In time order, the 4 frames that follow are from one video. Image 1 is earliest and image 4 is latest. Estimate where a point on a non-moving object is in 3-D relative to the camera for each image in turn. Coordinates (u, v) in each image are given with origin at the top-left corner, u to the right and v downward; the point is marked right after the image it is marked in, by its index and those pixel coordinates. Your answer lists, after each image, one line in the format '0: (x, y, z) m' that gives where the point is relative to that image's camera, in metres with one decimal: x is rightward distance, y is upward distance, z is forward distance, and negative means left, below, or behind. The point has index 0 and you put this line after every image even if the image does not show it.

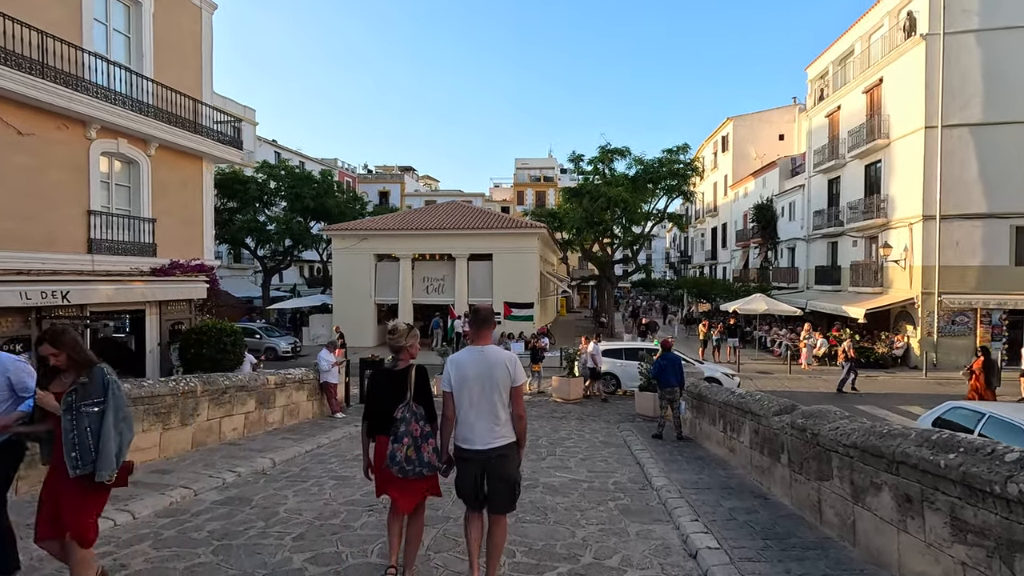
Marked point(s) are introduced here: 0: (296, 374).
0: (-4.0, -1.6, +10.6) m
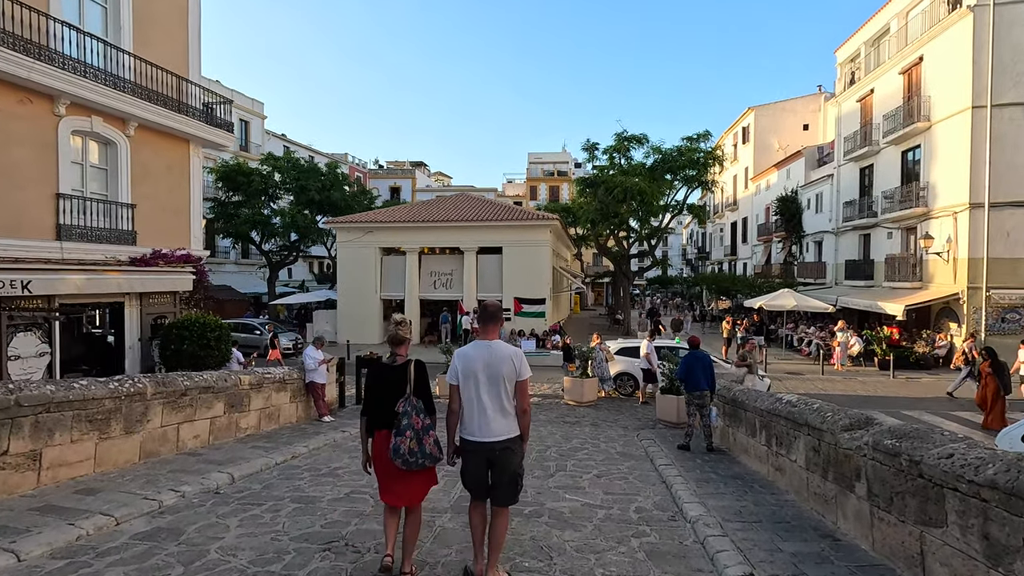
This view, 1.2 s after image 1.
0: (-3.9, -1.4, +9.5) m
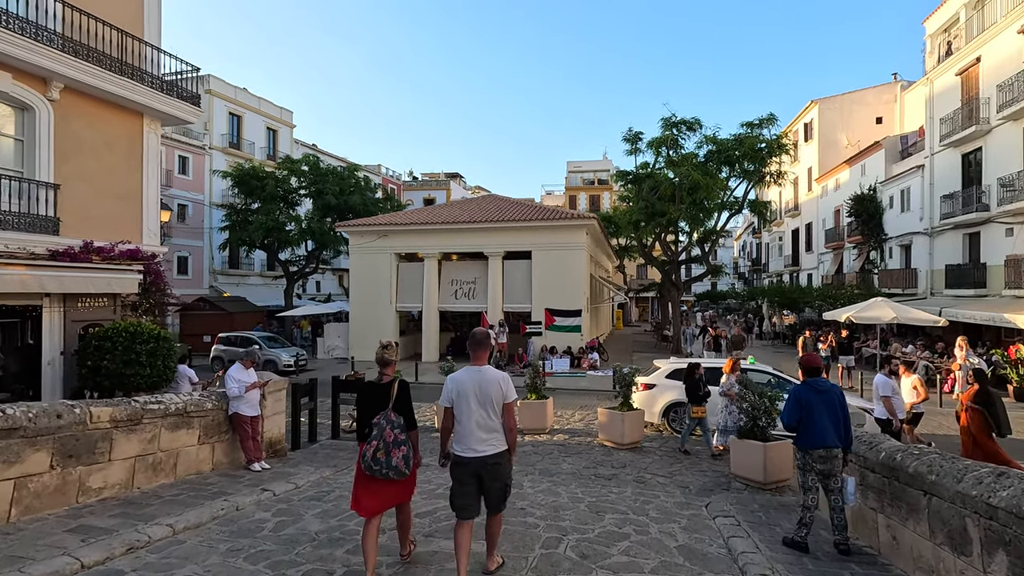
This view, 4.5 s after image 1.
0: (-3.8, -1.3, +6.5) m
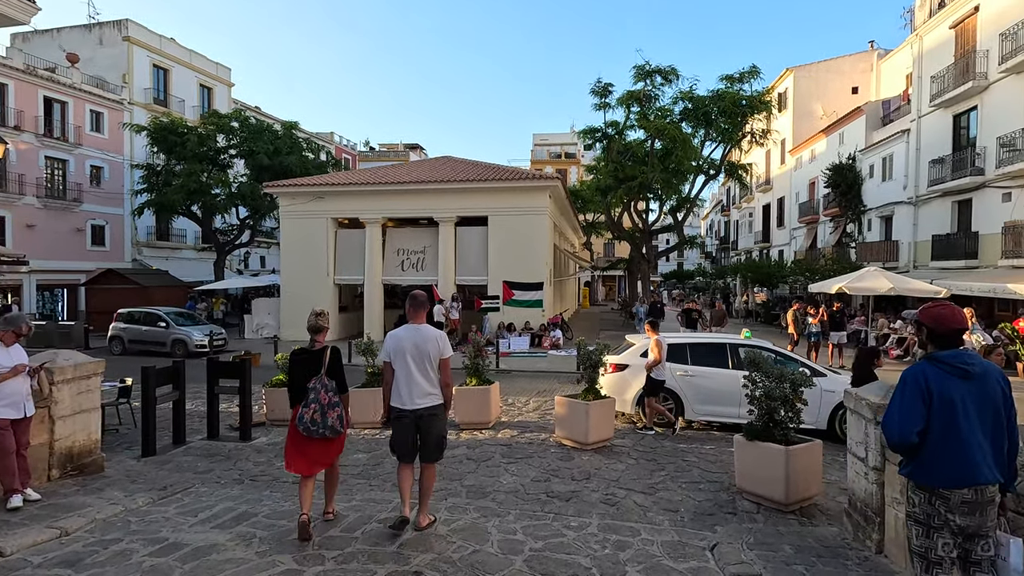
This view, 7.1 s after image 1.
0: (-4.5, -0.8, +3.8) m
